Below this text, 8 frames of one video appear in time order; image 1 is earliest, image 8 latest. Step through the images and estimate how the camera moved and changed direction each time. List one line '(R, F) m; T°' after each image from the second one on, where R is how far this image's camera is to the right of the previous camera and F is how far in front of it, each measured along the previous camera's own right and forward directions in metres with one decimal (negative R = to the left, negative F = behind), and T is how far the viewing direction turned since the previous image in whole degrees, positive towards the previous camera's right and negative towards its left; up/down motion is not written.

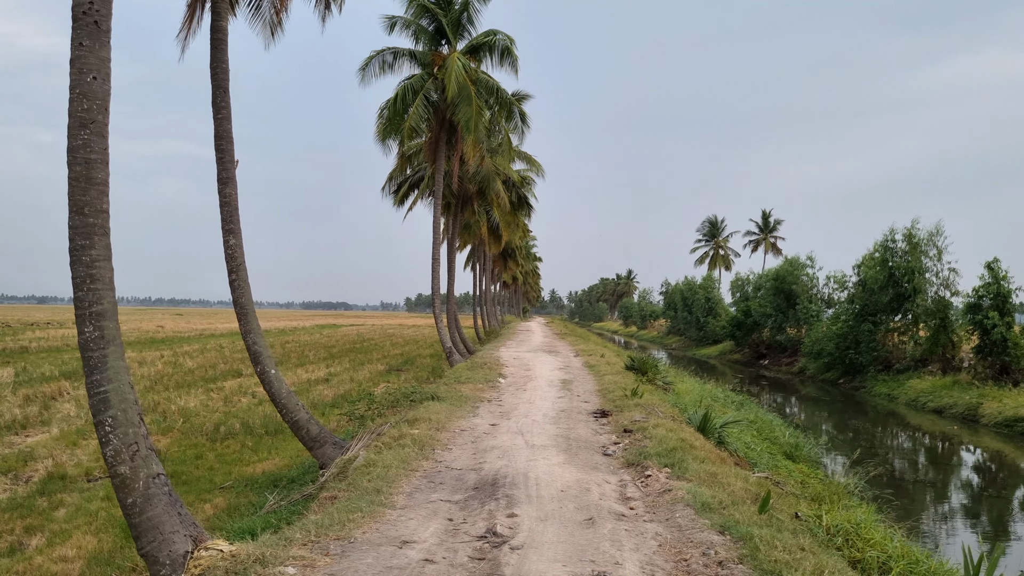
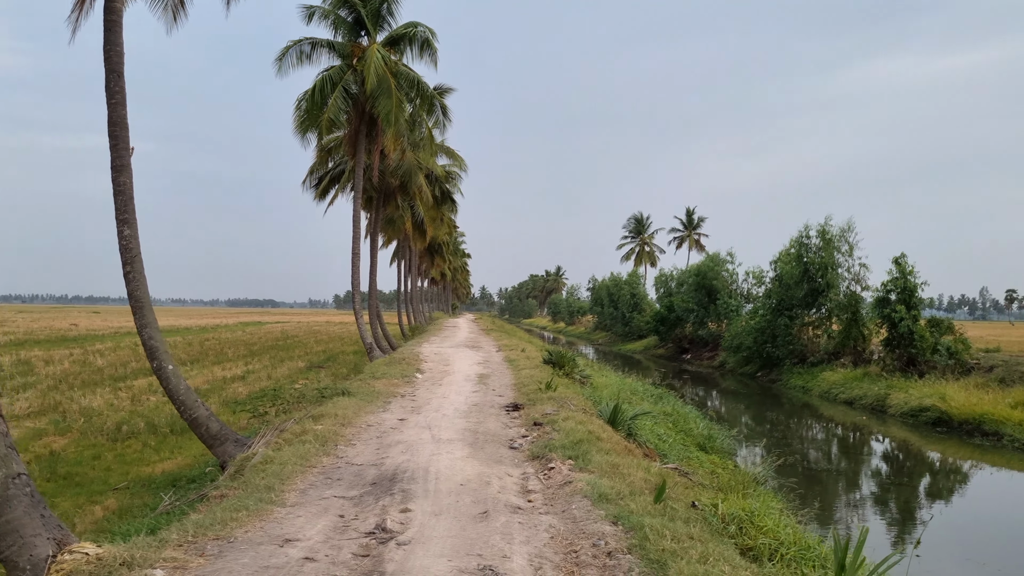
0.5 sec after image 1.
(+0.2, +0.1) m; +7°
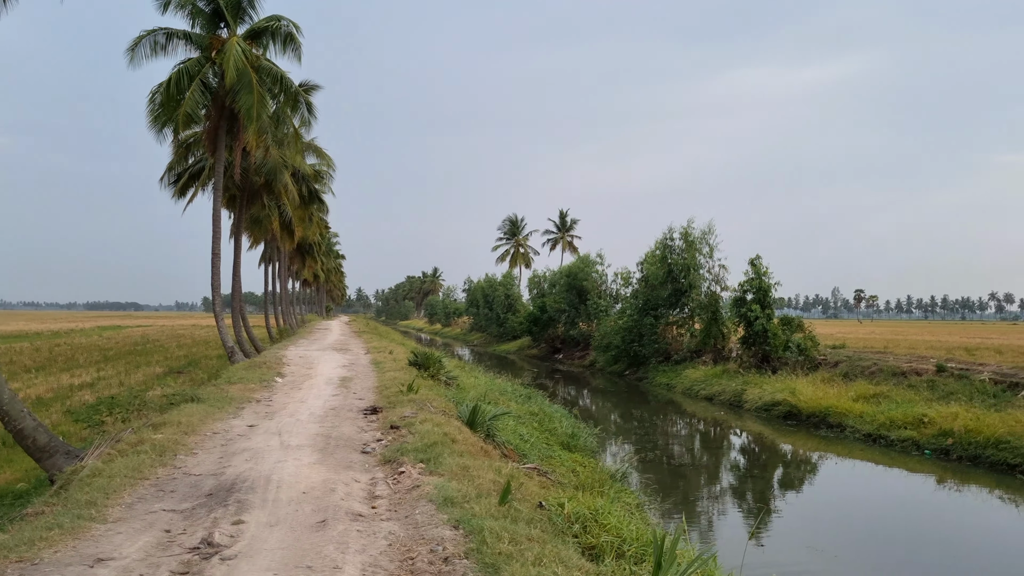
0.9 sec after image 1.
(+0.2, -0.1) m; +13°
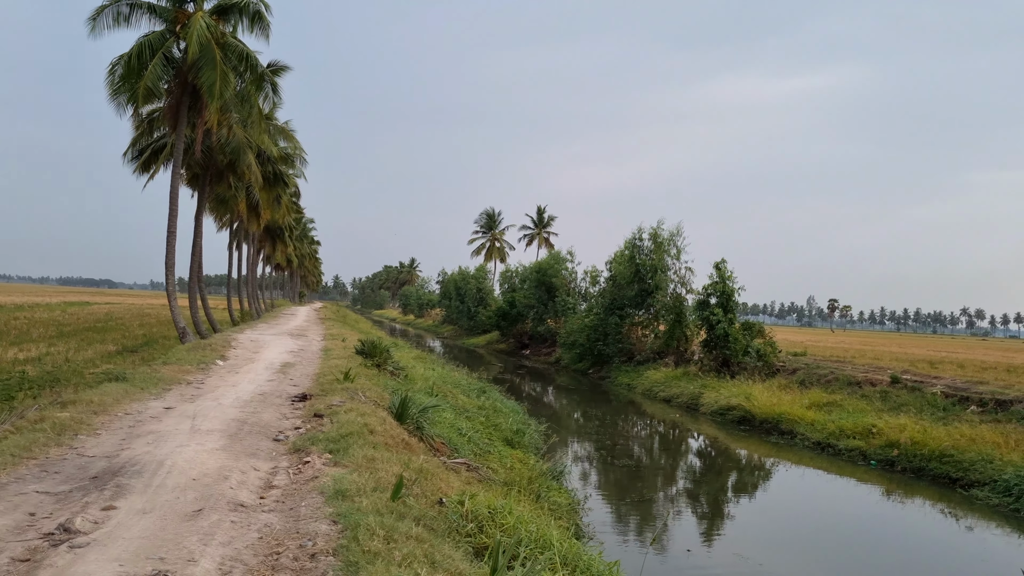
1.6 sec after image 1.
(+0.5, 0.0) m; +3°
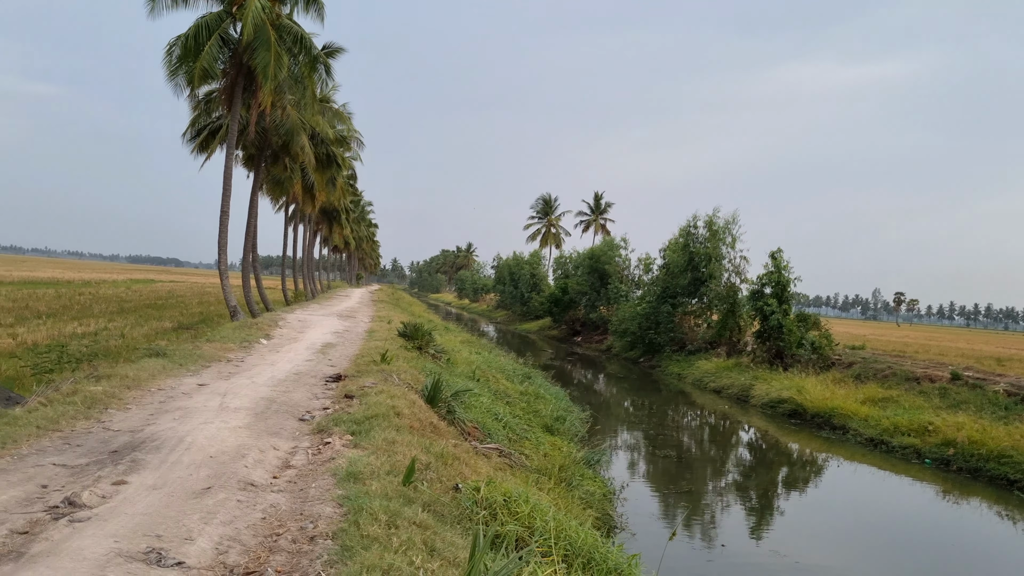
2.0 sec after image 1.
(+0.2, +0.2) m; -5°
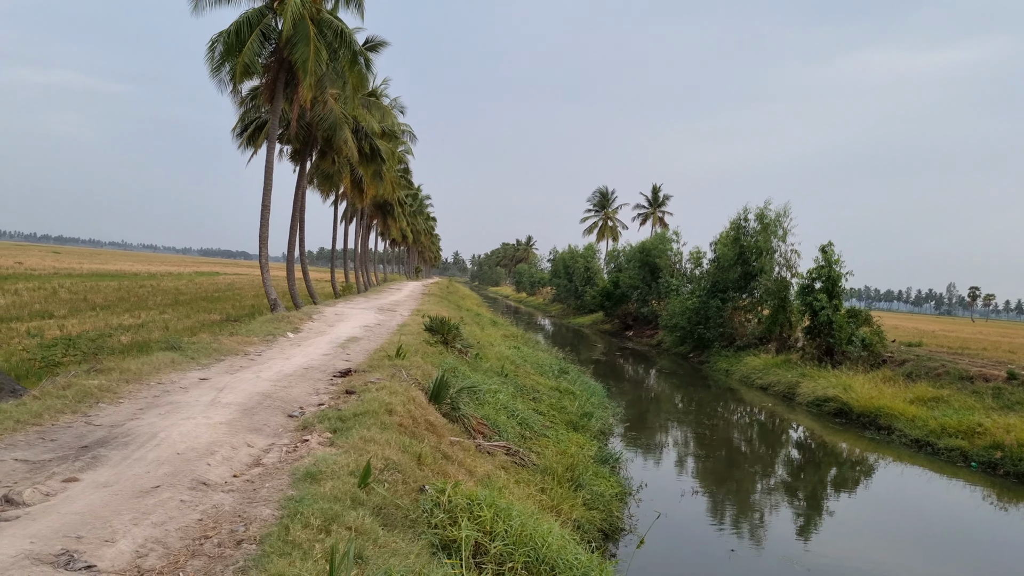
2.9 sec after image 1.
(+0.5, +0.2) m; -4°
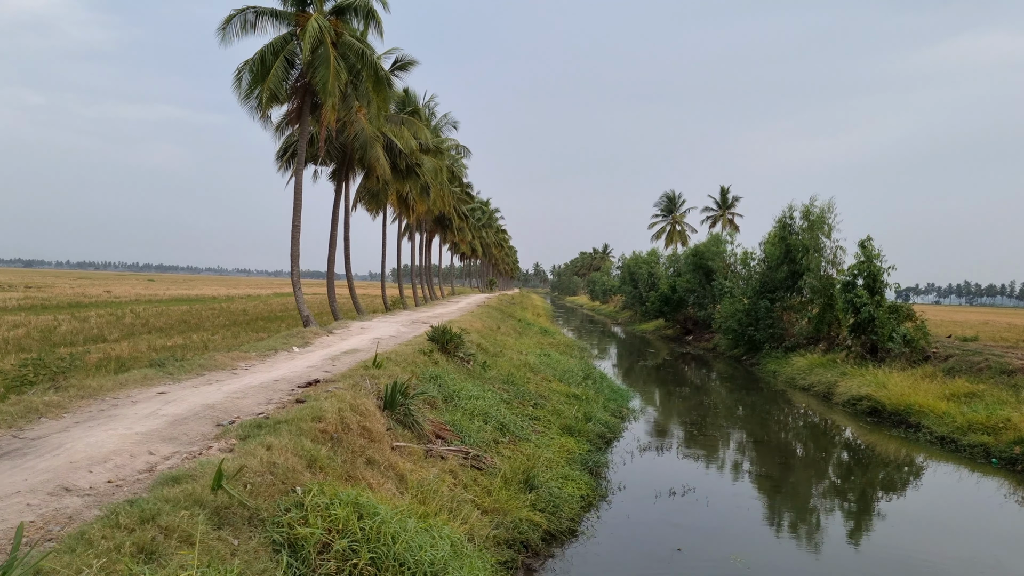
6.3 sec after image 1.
(+1.3, 0.0) m; -4°
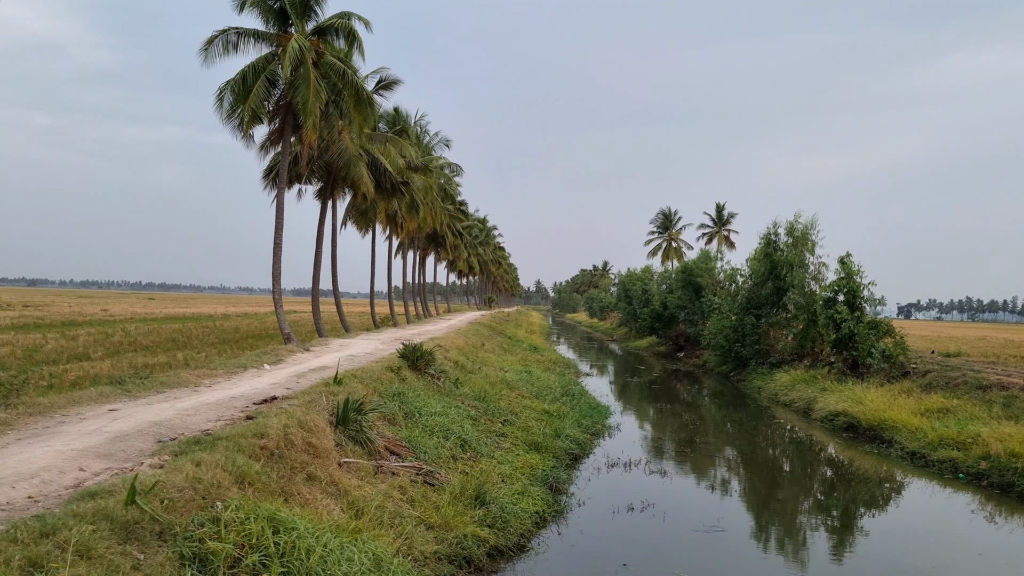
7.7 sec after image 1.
(+0.5, -0.2) m; +1°
